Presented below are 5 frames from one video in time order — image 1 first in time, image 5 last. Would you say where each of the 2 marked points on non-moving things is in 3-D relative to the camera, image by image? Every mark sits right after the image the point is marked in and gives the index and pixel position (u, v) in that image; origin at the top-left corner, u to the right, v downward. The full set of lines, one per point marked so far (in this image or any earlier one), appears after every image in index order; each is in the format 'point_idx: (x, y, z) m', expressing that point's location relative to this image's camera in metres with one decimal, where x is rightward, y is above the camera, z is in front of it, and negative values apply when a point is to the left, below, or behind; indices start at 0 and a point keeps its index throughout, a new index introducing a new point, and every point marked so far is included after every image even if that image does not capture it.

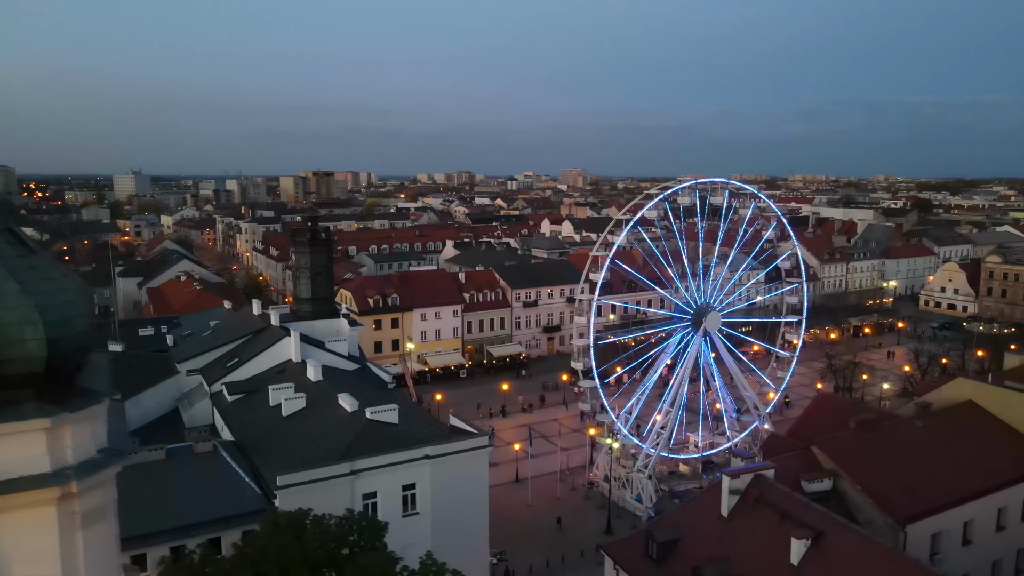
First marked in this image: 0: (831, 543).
0: (+7.9, -6.3, +18.0) m
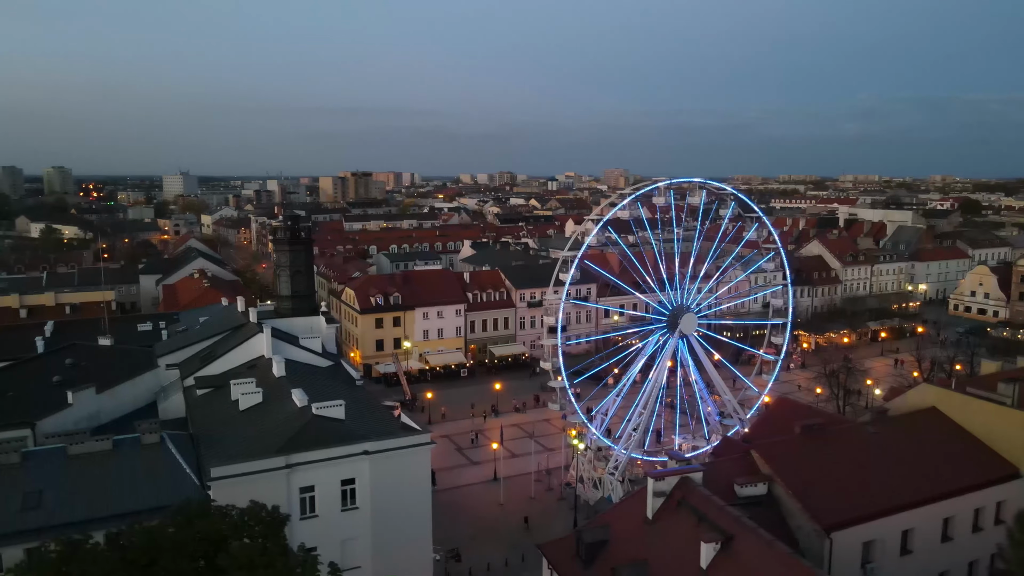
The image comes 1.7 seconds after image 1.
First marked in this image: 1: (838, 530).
0: (+5.6, -6.4, +17.7) m
1: (+9.0, -6.7, +20.0) m
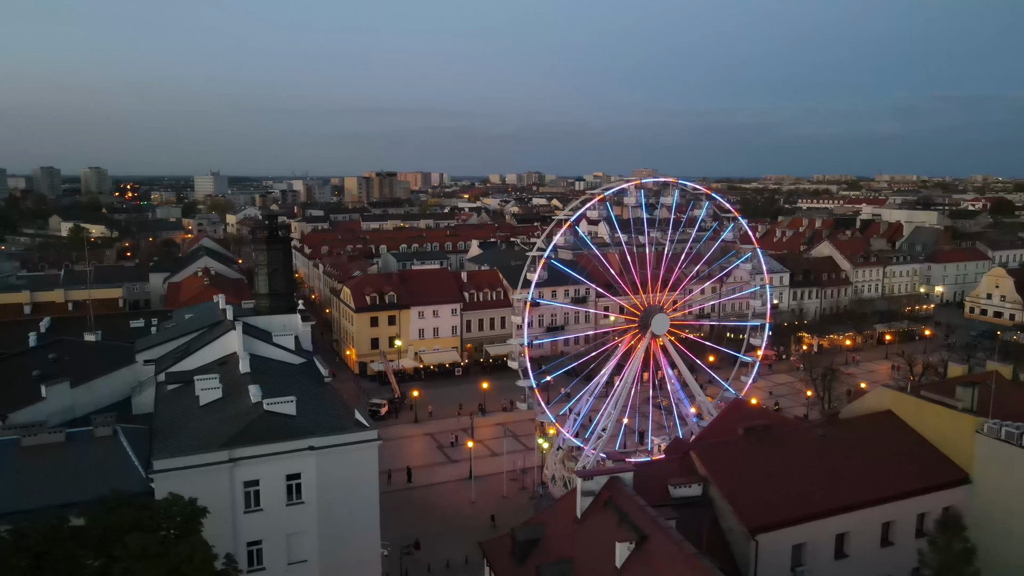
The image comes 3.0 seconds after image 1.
0: (+3.4, -6.4, +17.7) m
1: (+7.0, -6.7, +19.9) m
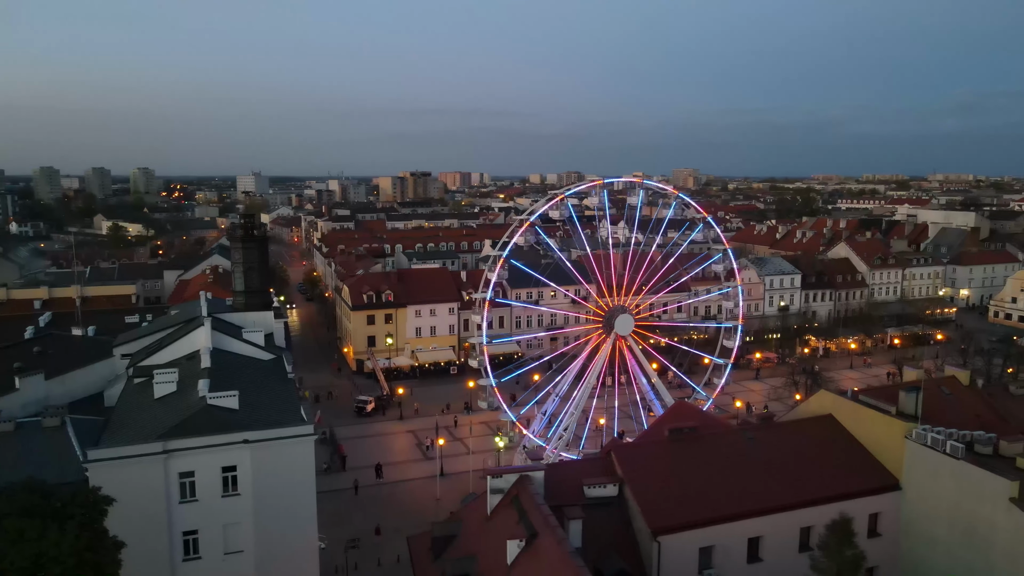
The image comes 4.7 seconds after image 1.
0: (+0.7, -6.4, +17.8) m
1: (+4.3, -6.7, +19.8) m
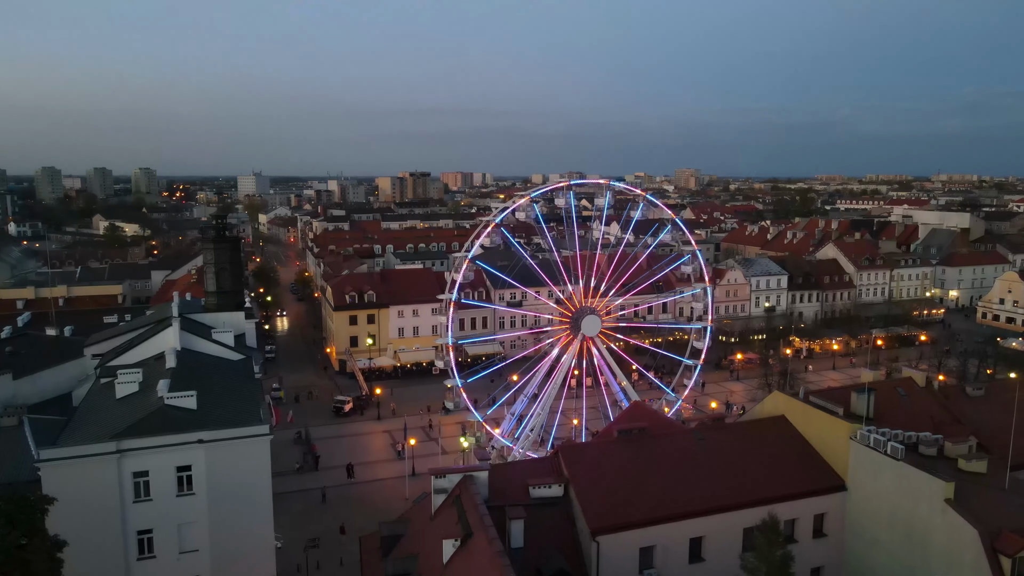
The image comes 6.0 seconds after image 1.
0: (-1.0, -6.4, +18.0) m
1: (+2.7, -6.8, +20.0) m
